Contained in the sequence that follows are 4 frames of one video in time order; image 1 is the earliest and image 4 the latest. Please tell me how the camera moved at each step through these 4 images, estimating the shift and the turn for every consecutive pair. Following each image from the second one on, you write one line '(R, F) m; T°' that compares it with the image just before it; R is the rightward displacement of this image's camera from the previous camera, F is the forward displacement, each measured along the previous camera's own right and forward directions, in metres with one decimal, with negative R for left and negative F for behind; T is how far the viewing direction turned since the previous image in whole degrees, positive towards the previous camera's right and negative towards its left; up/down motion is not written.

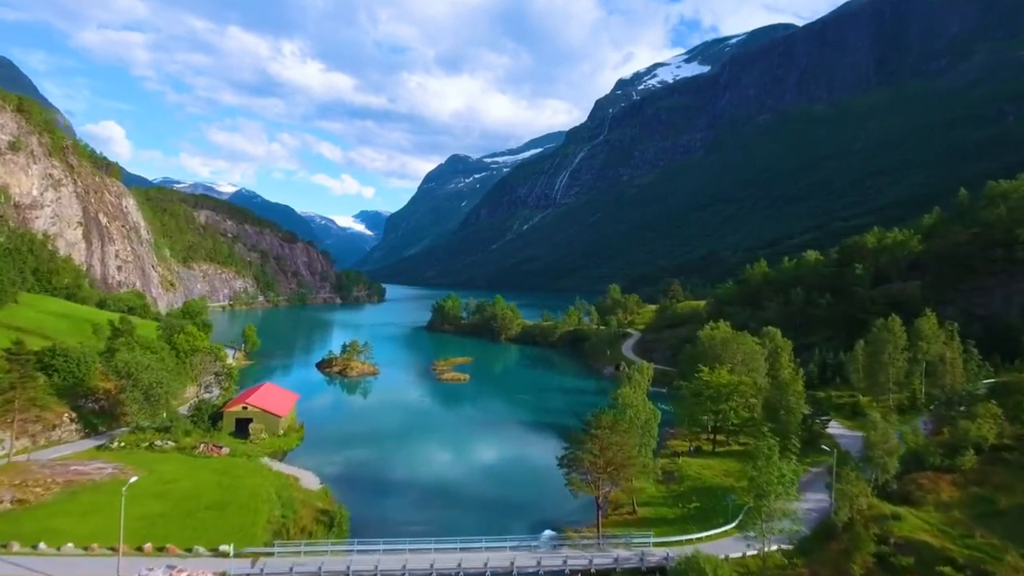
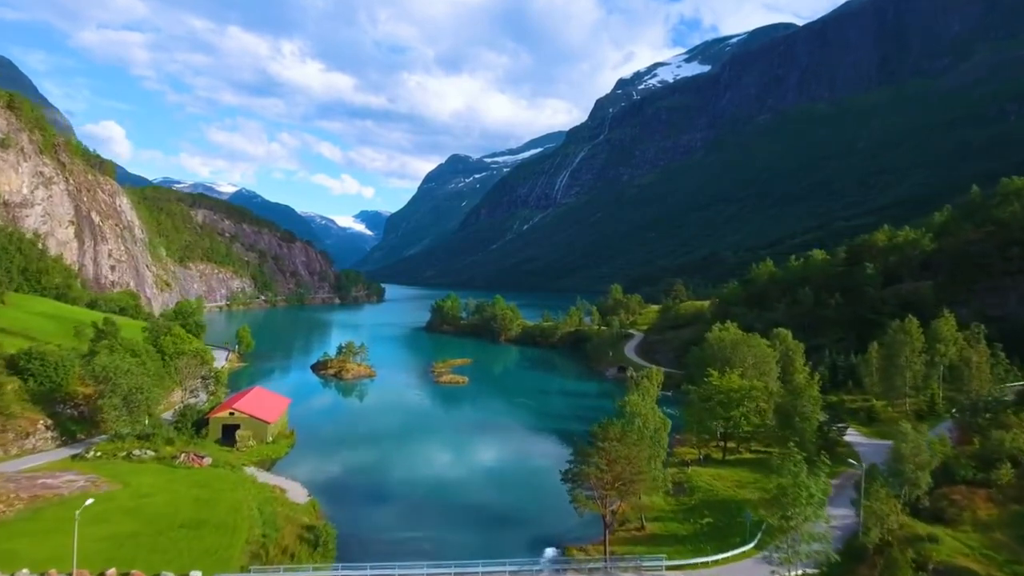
(0.0, +2.8) m; 0°
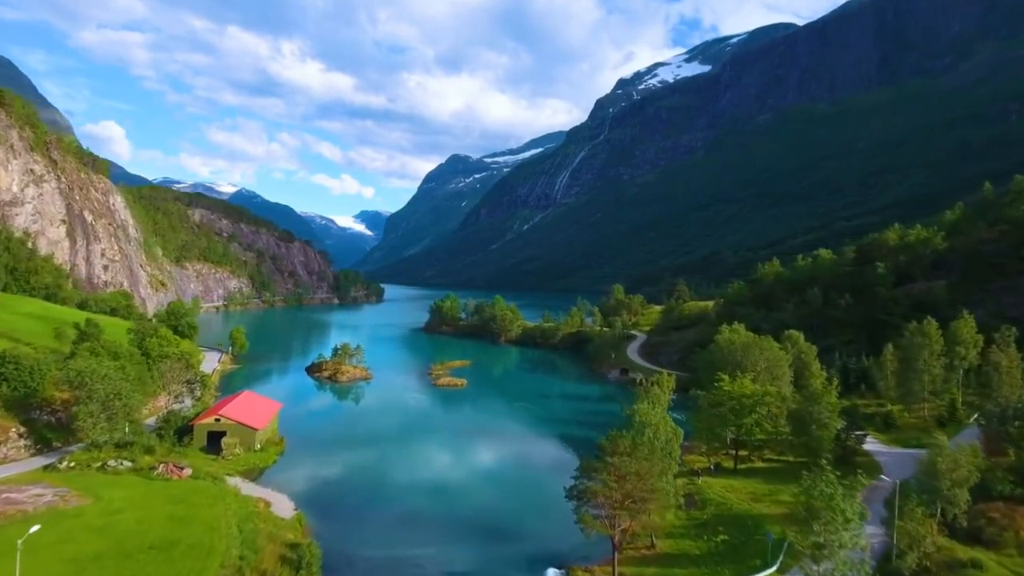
(0.0, +2.8) m; 0°
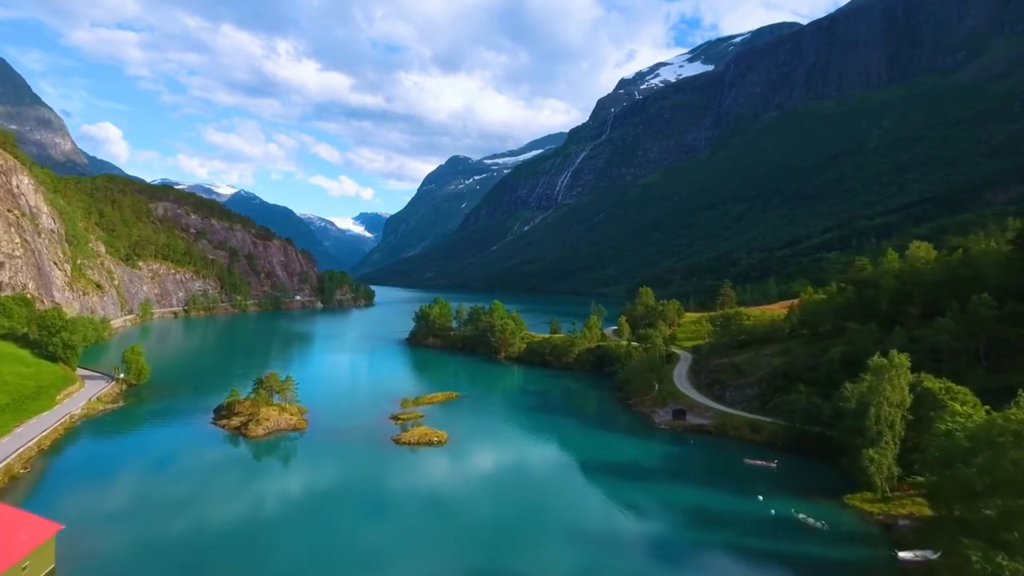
(-0.5, +33.5) m; 0°
